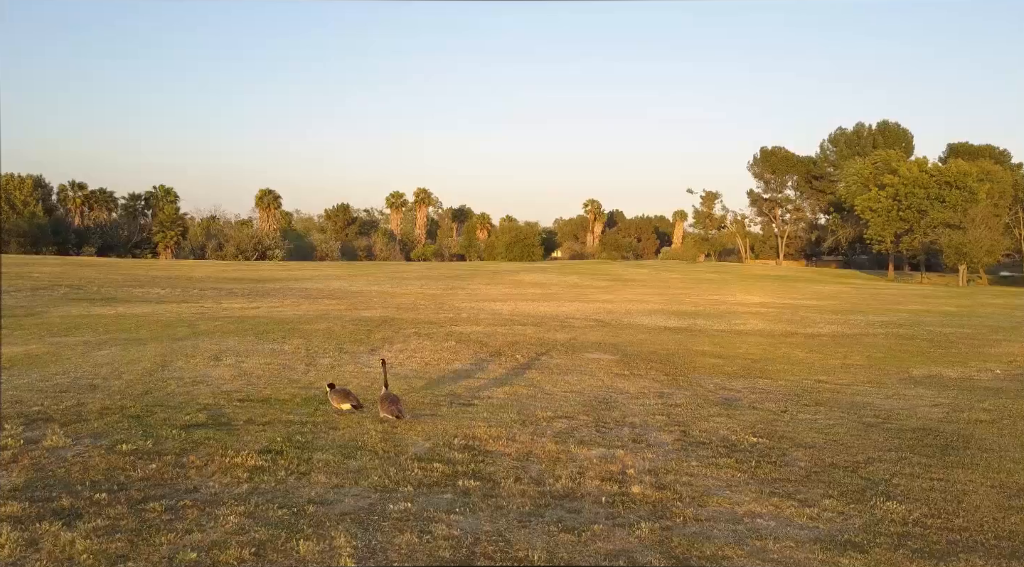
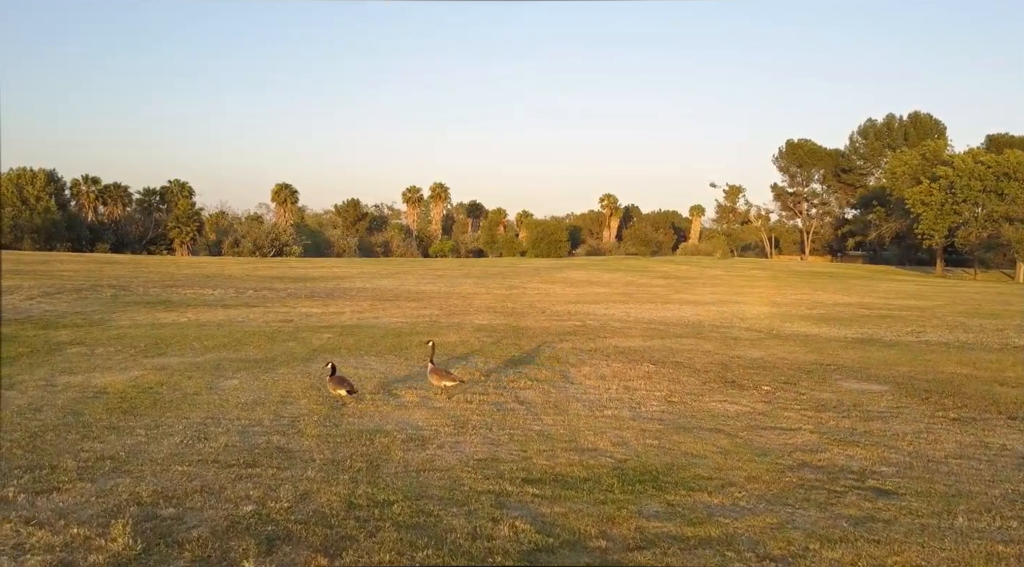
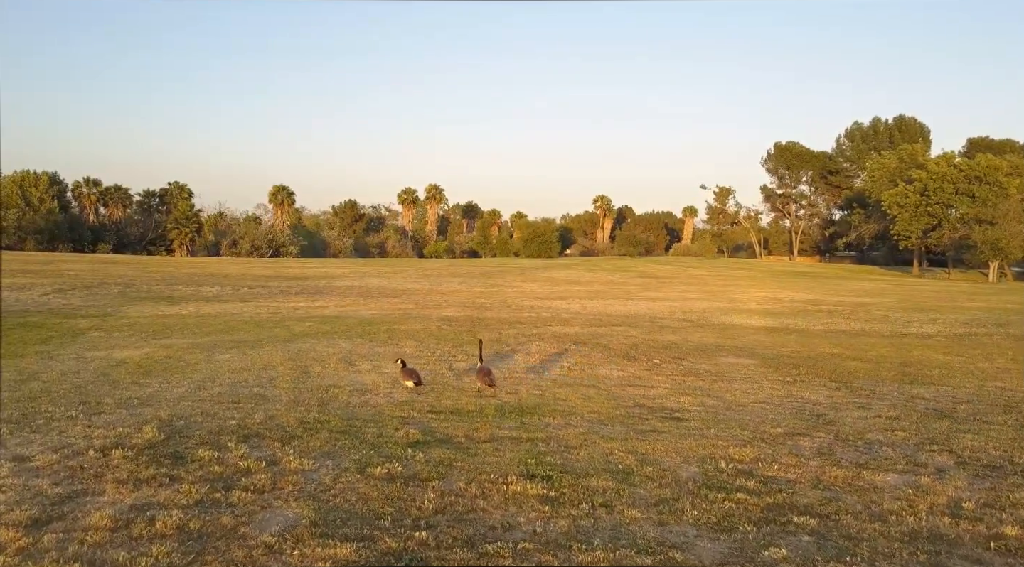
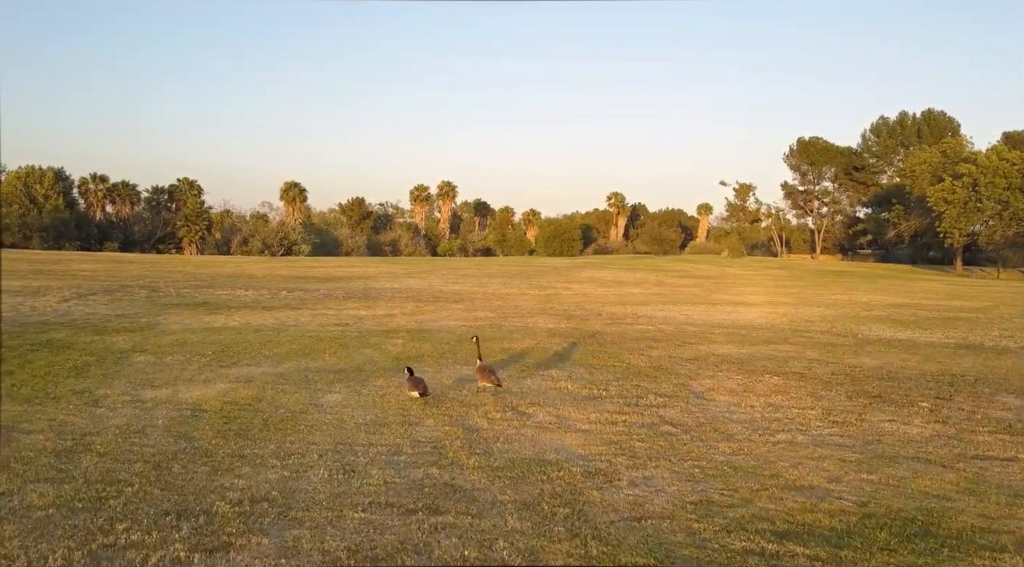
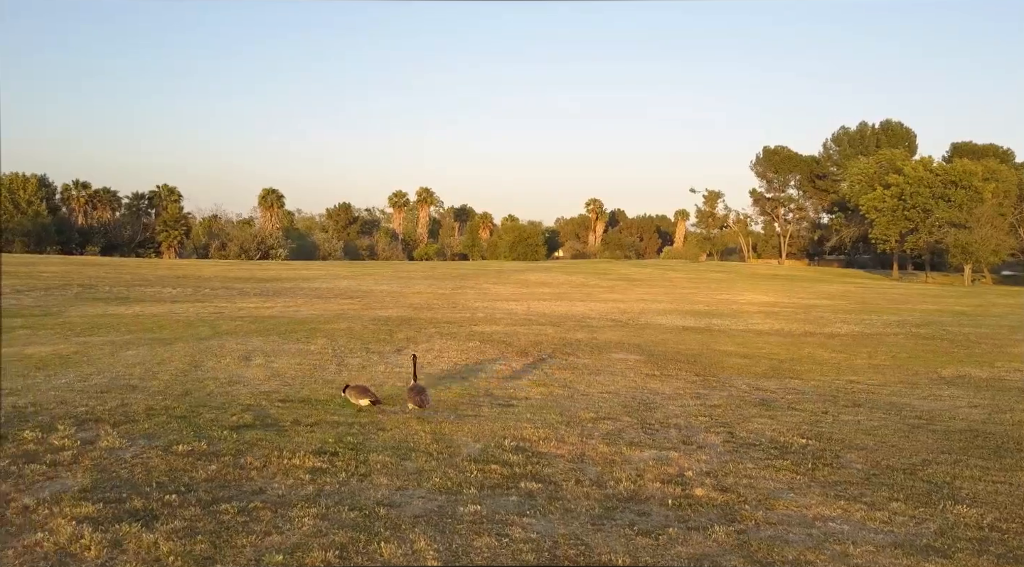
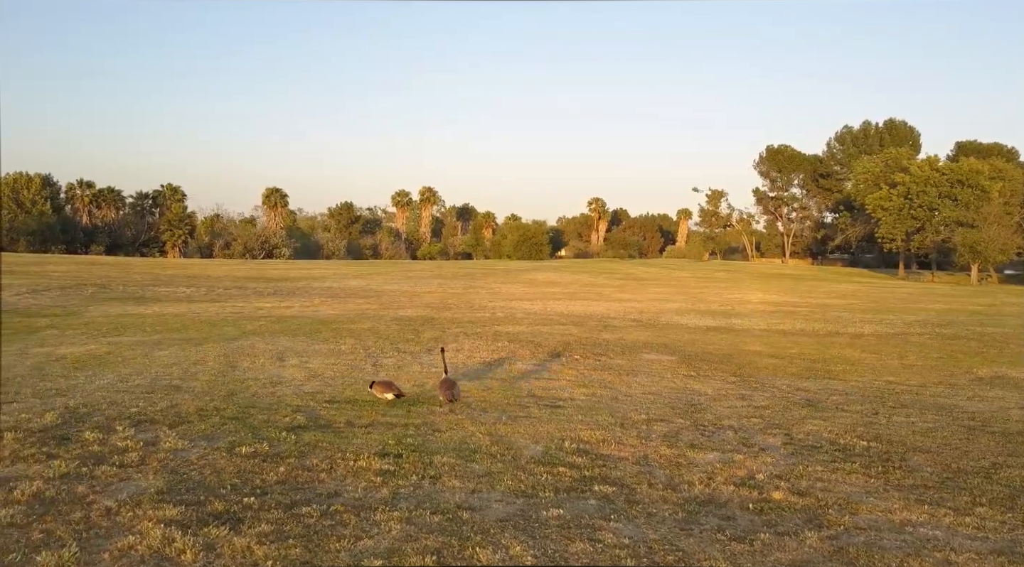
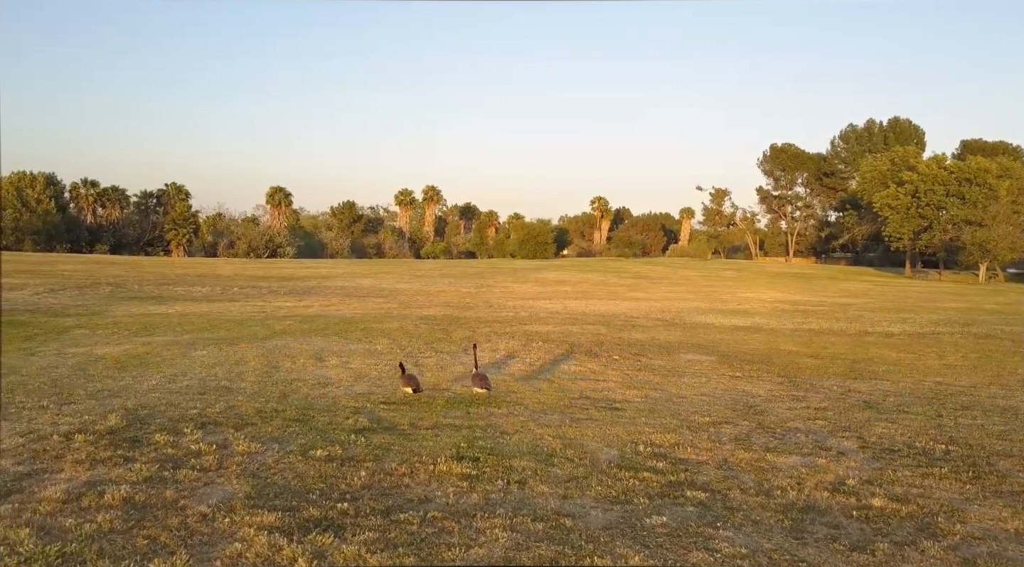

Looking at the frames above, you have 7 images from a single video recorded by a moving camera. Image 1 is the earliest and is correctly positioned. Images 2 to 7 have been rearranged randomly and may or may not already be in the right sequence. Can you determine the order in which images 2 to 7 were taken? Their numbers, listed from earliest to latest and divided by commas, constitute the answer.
5, 6, 7, 3, 2, 4
